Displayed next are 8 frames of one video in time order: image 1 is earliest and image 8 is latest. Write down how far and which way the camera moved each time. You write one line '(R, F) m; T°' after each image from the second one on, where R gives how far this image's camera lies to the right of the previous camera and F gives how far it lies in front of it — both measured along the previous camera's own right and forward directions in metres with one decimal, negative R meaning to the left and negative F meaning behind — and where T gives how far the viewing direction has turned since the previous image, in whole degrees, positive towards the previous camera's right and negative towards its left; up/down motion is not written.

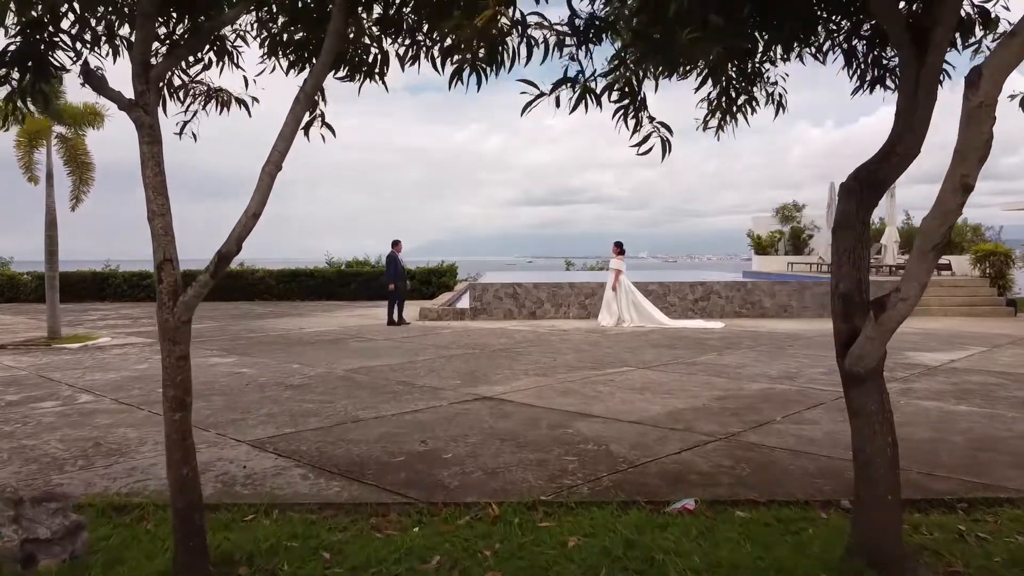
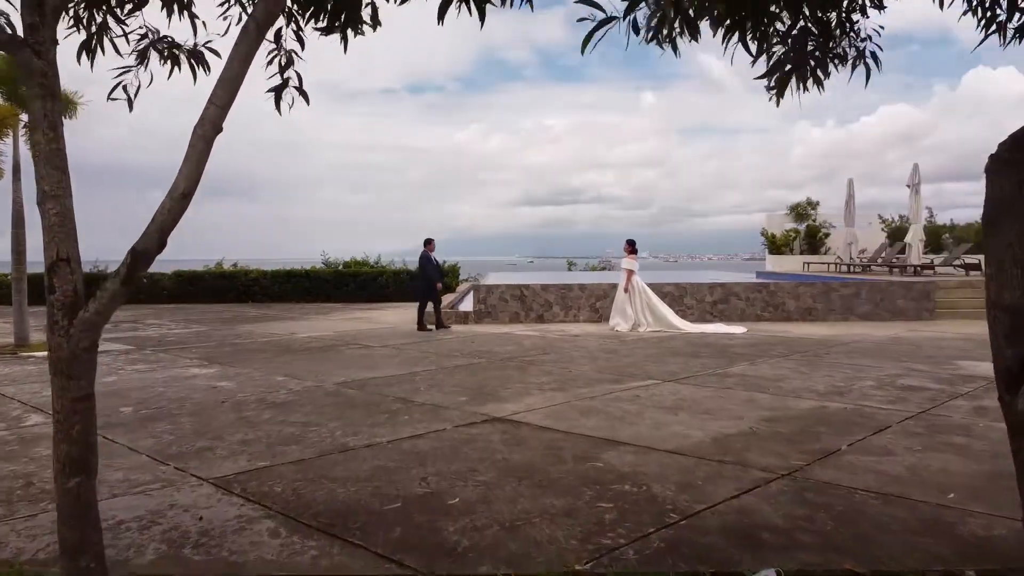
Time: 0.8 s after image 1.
(-0.1, +0.7) m; 0°
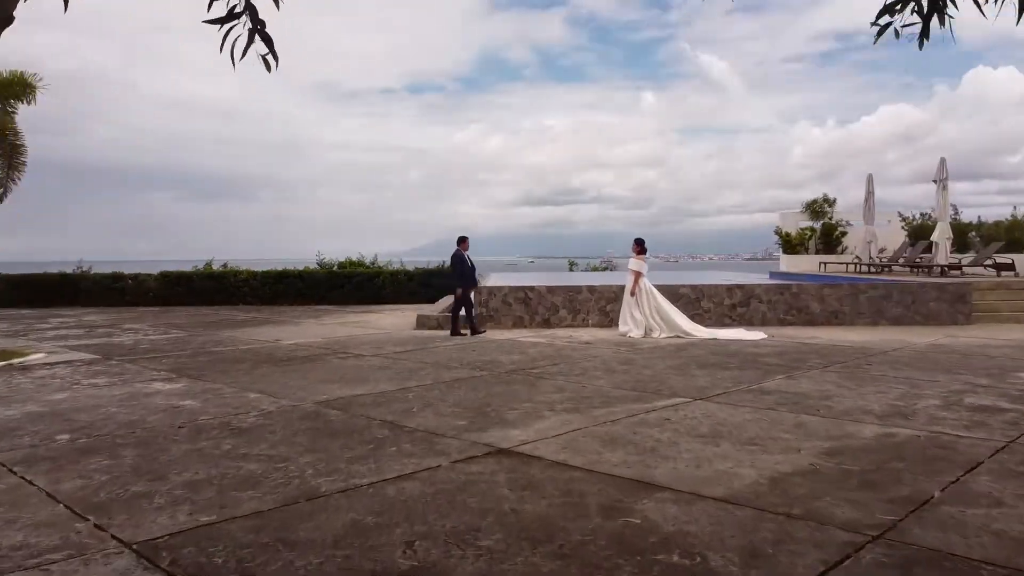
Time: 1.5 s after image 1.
(0.0, +0.7) m; 0°
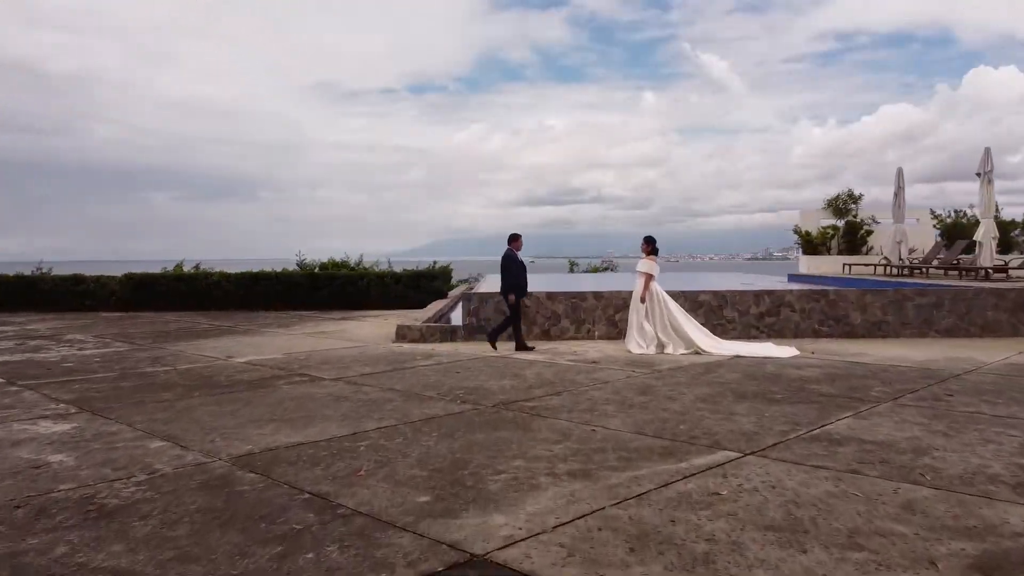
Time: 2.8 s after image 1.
(0.0, +1.3) m; 0°
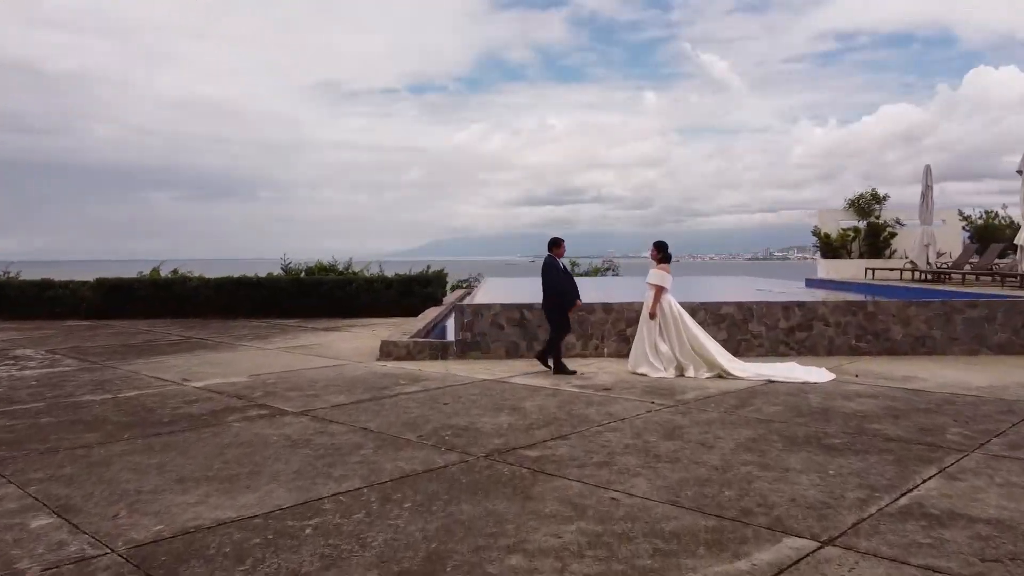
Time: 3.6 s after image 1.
(0.0, +0.9) m; 0°
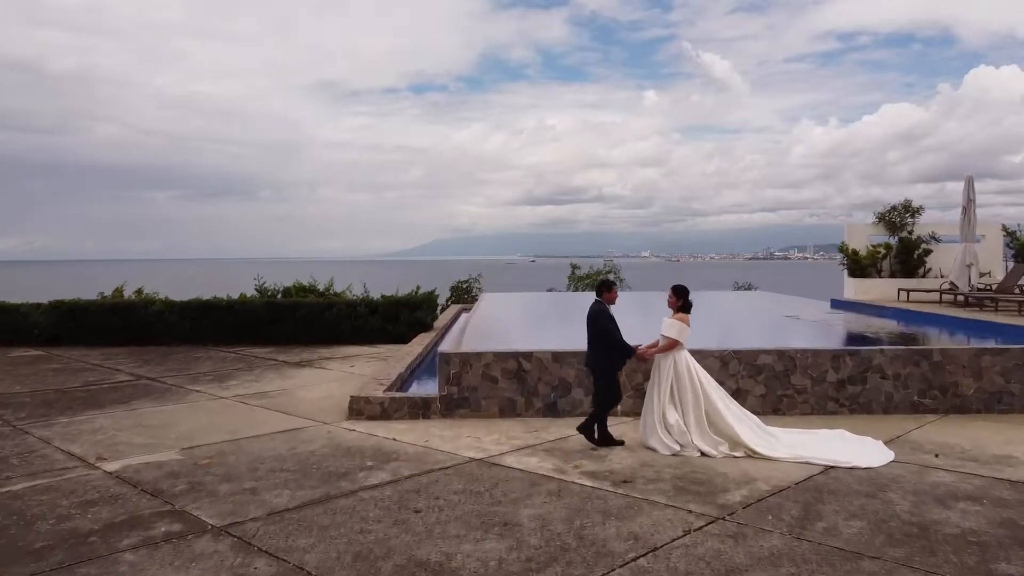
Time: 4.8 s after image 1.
(0.0, +1.2) m; 0°
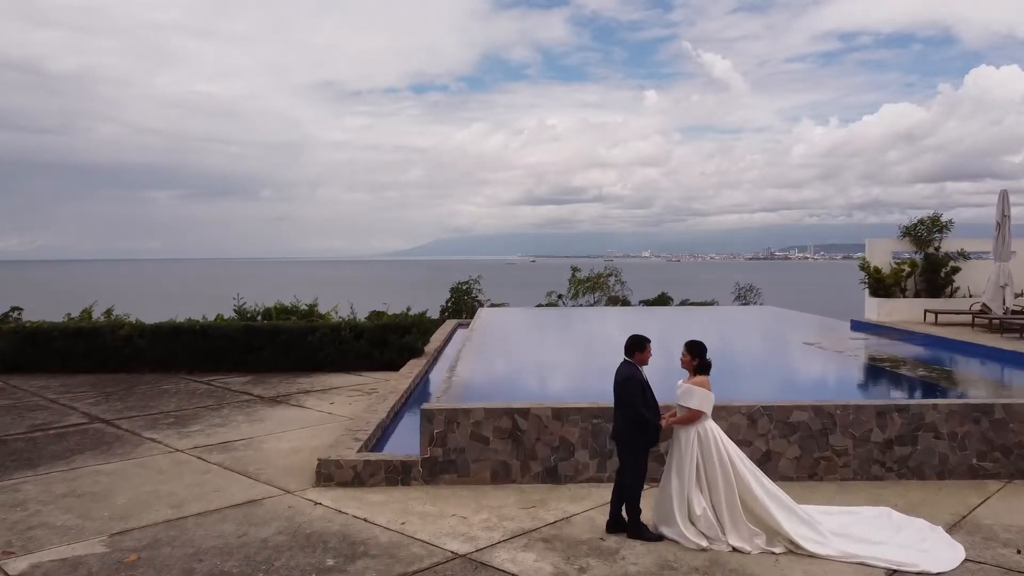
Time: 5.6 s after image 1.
(0.0, +0.9) m; 0°
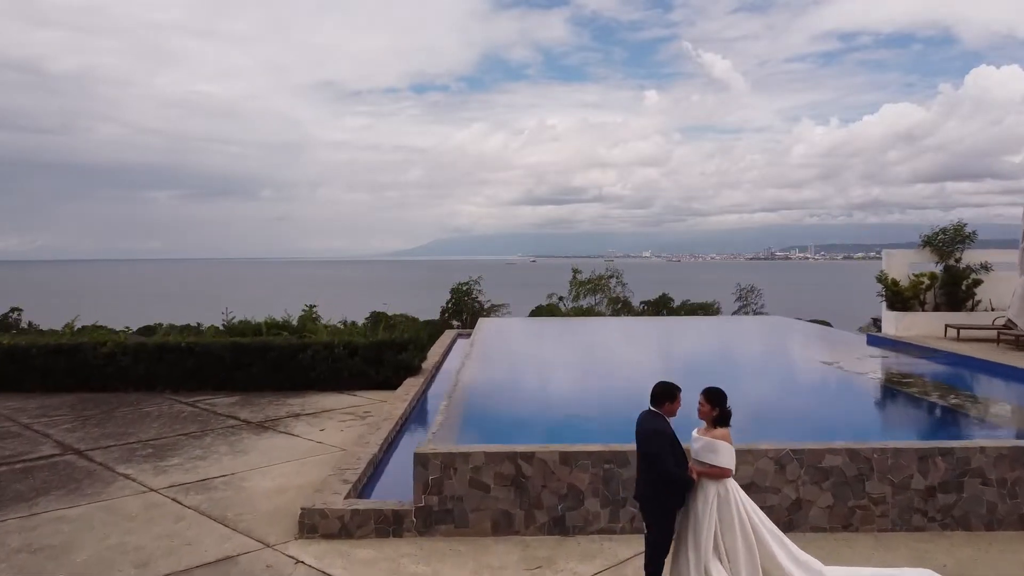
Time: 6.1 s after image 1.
(0.0, +0.5) m; 0°
